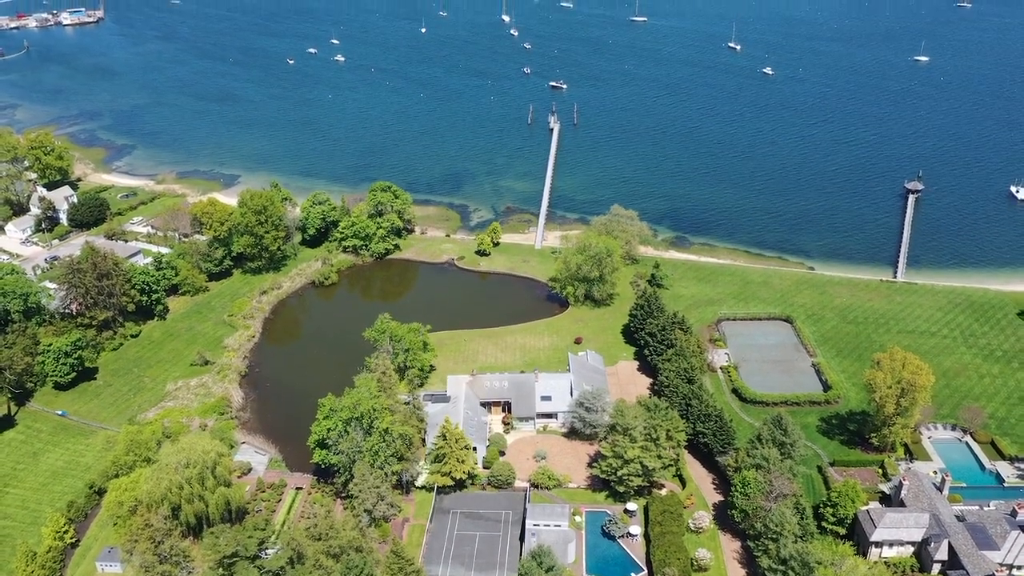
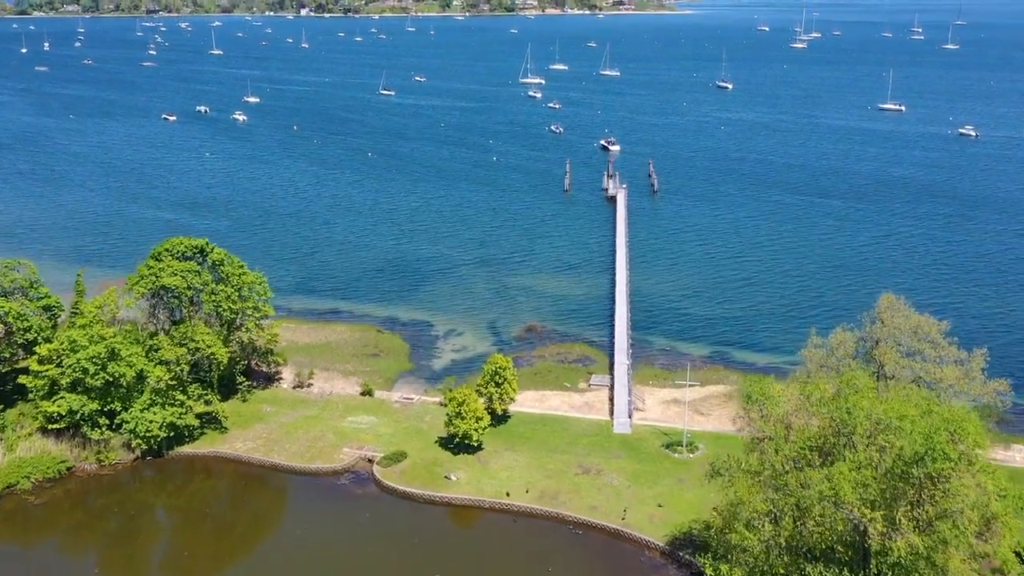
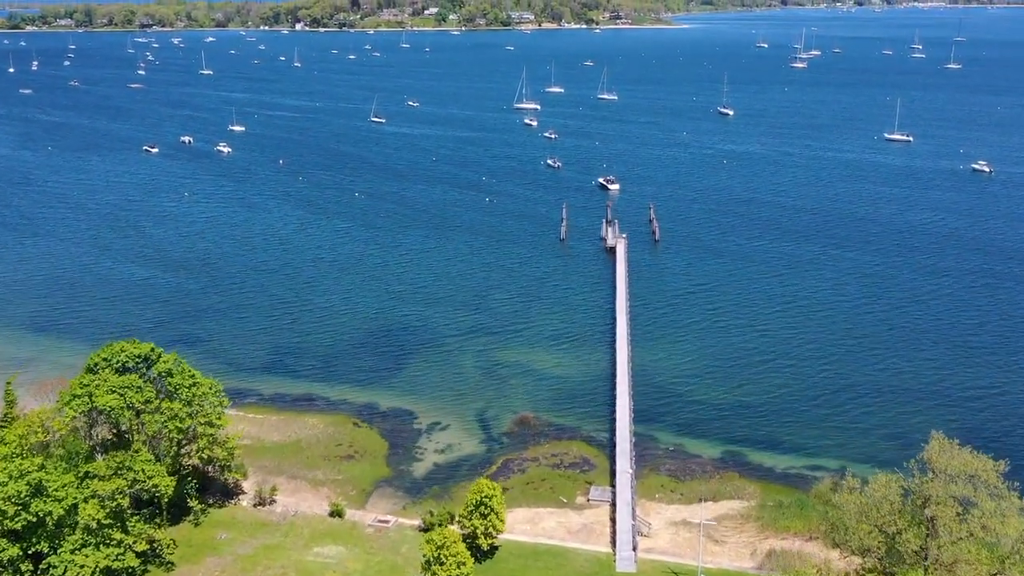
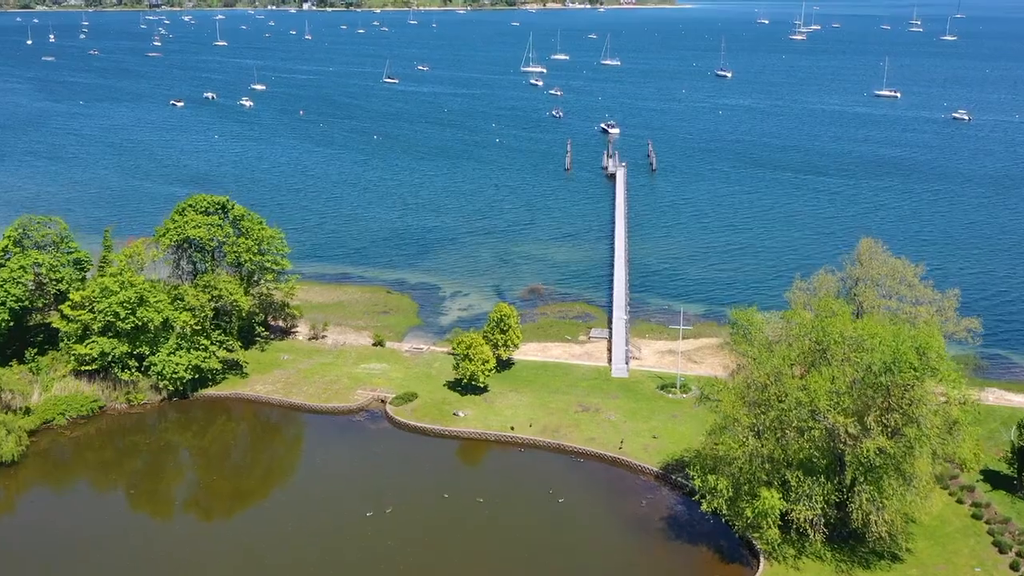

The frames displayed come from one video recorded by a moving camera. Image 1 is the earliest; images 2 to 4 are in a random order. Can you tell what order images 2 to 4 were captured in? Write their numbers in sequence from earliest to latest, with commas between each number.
4, 2, 3
